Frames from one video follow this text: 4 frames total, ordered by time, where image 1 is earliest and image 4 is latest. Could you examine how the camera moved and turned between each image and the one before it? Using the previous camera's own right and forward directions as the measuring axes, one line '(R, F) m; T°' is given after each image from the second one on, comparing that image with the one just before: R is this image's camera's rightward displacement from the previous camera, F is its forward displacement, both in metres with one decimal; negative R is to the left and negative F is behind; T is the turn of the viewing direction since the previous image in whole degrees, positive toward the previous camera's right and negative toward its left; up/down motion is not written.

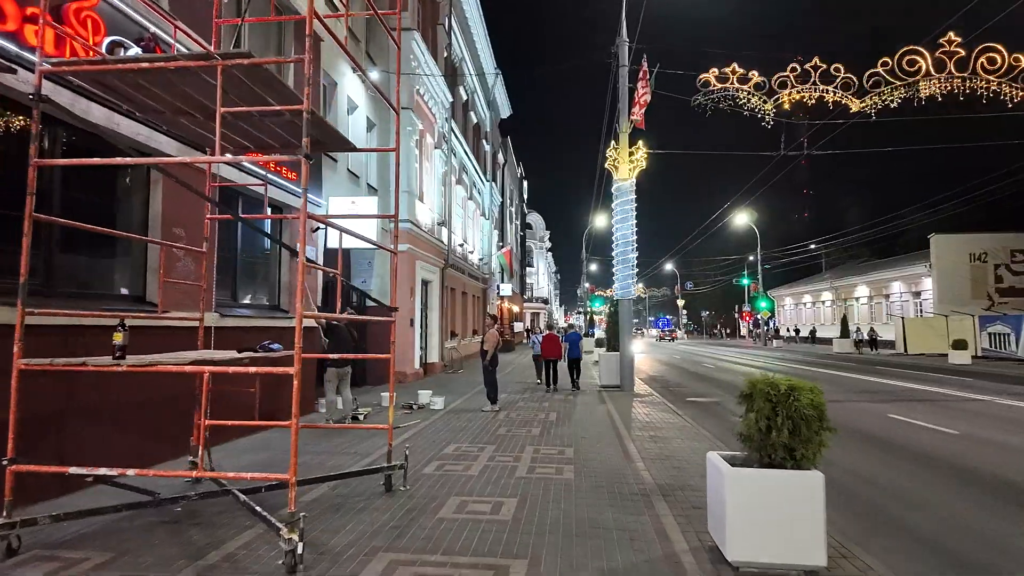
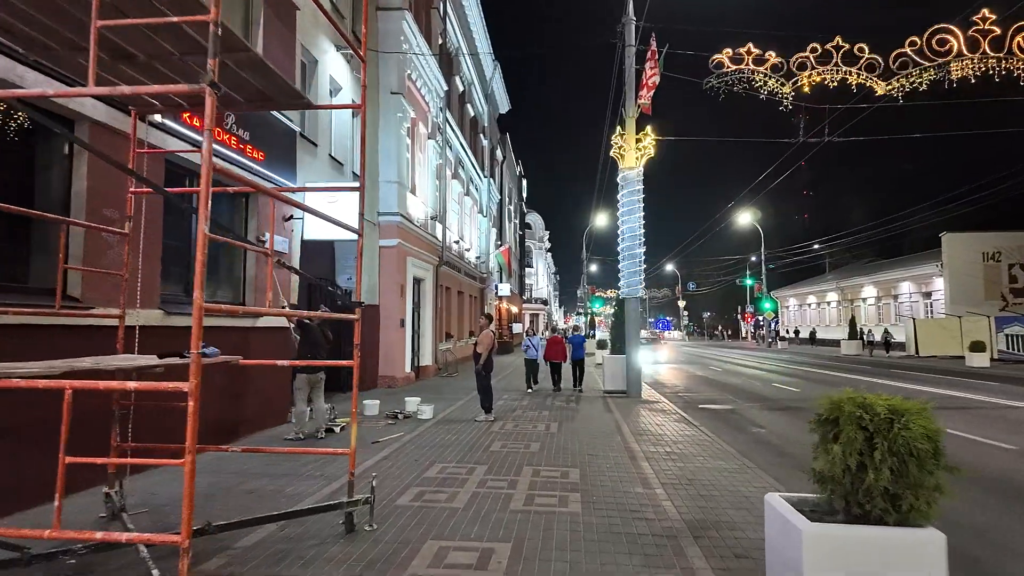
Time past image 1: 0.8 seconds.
(+0.1, +1.2) m; 0°
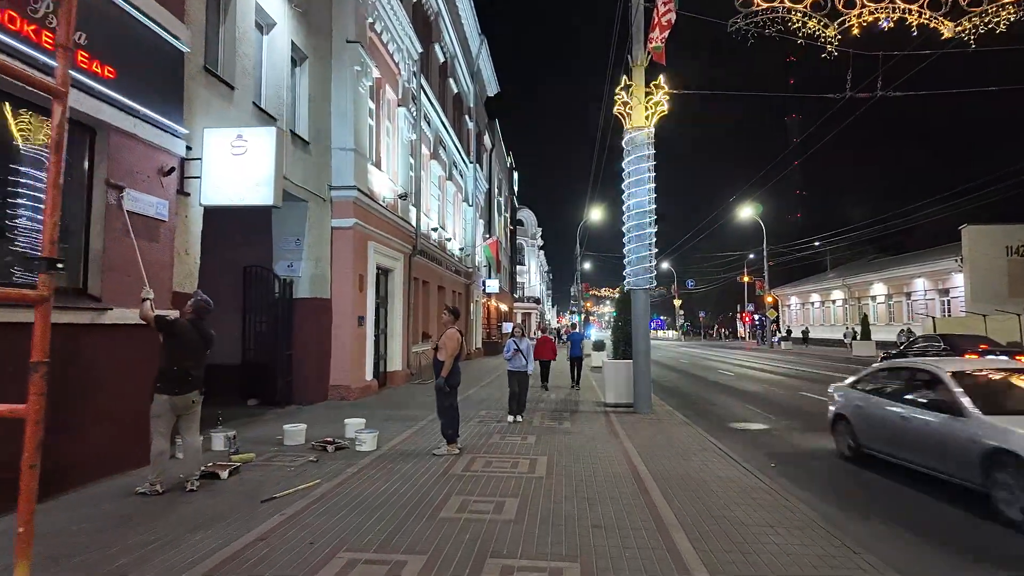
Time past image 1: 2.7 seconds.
(+0.3, +2.8) m; +1°
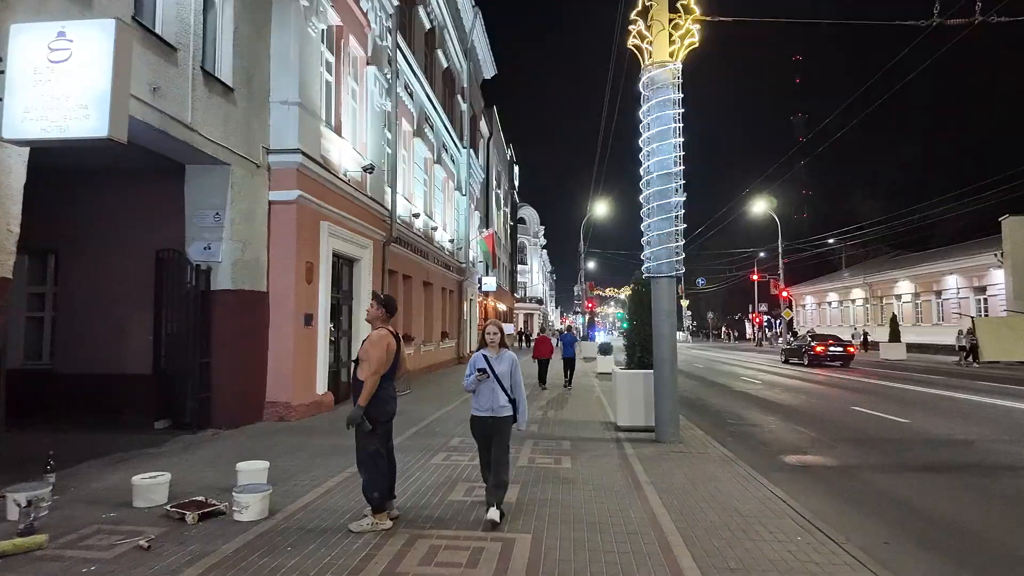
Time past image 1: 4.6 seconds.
(+0.3, +2.8) m; 0°
